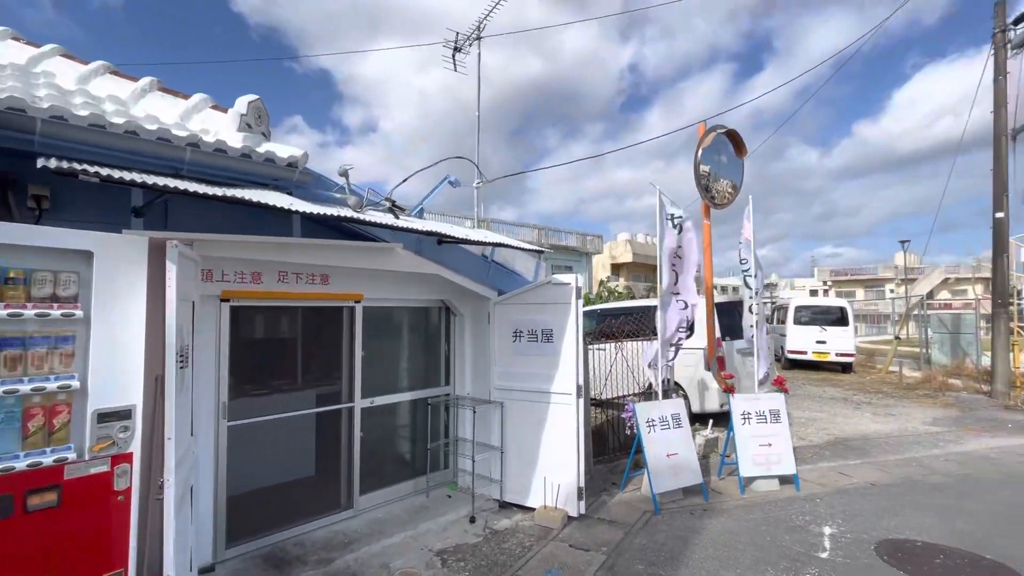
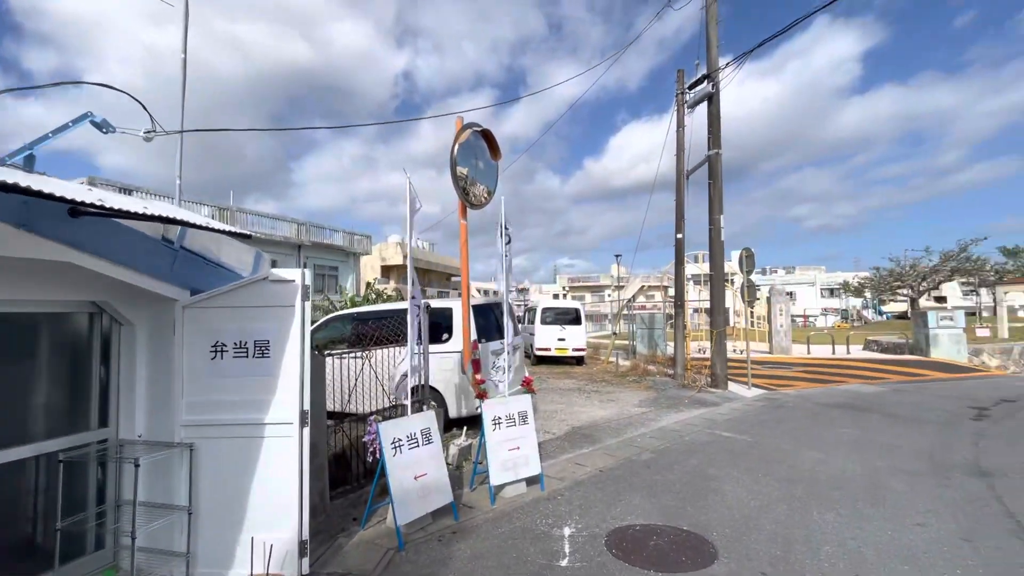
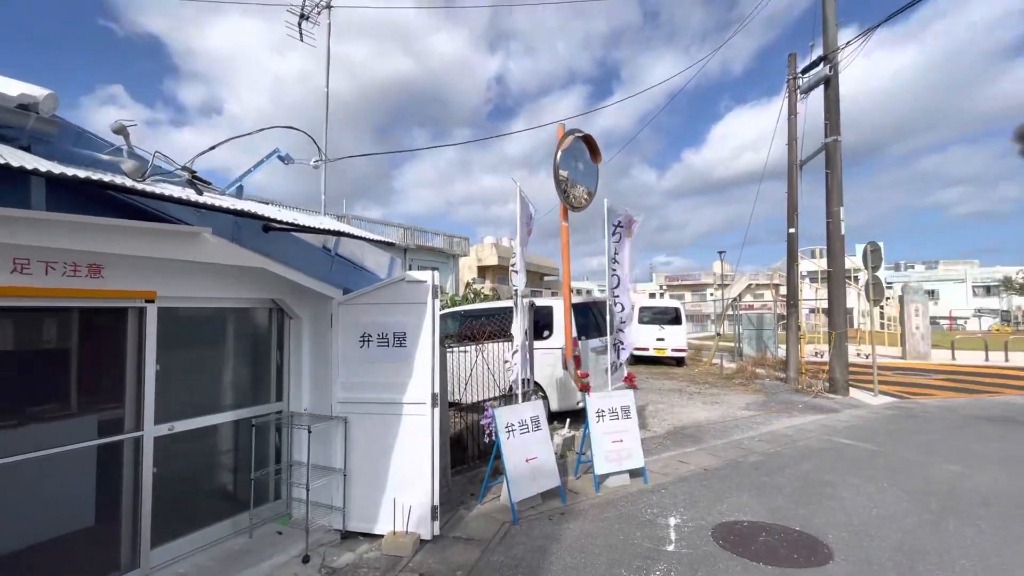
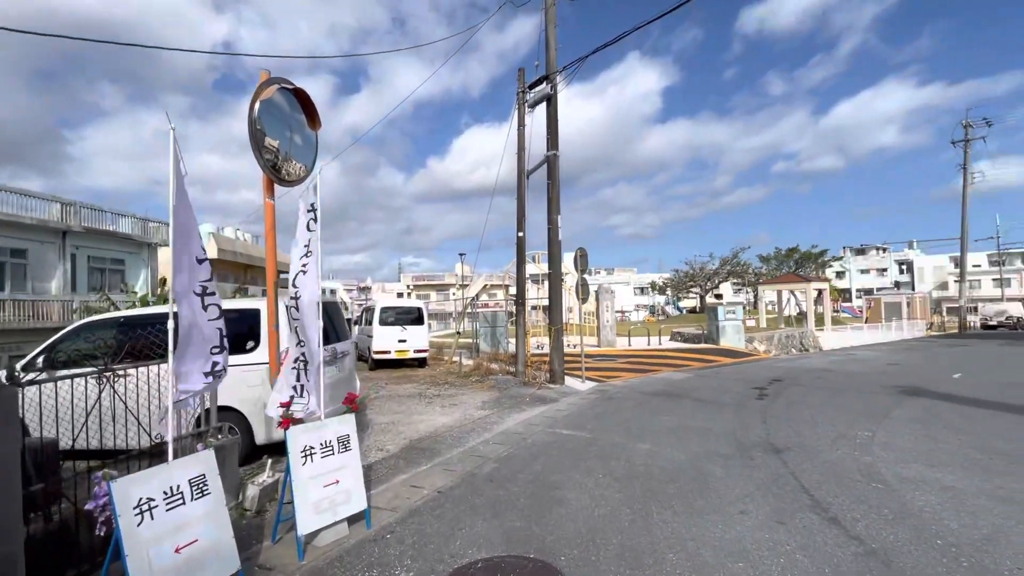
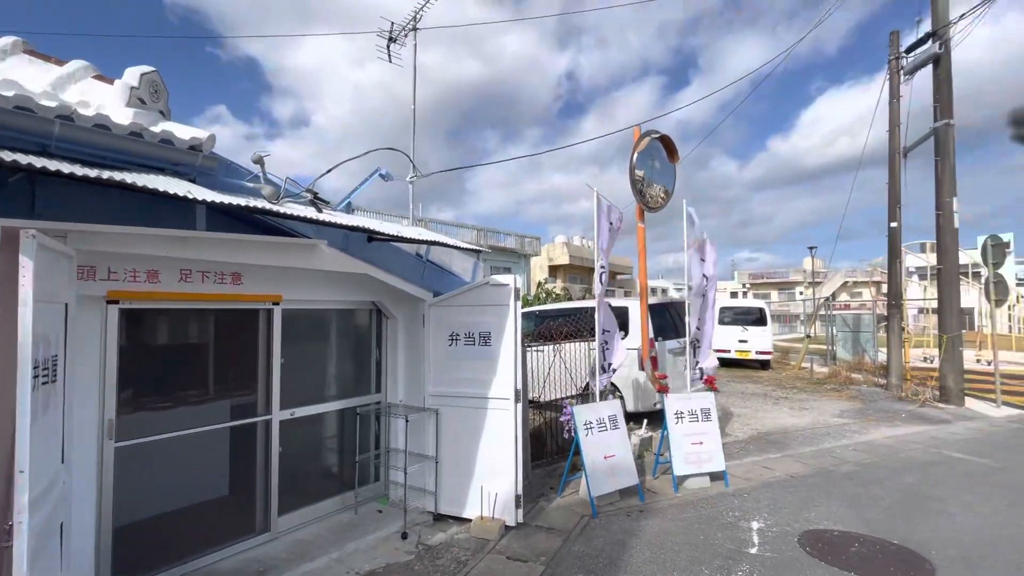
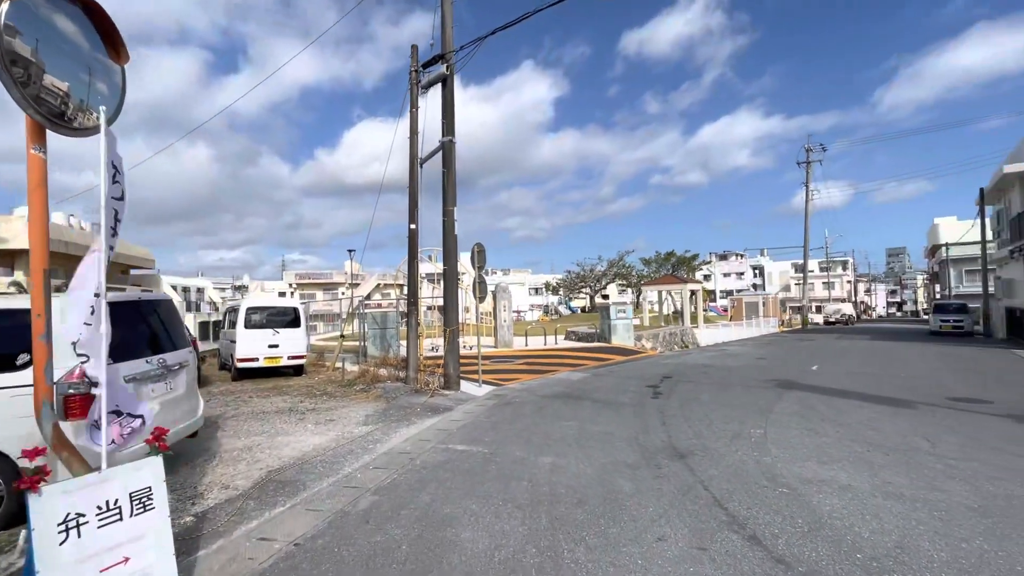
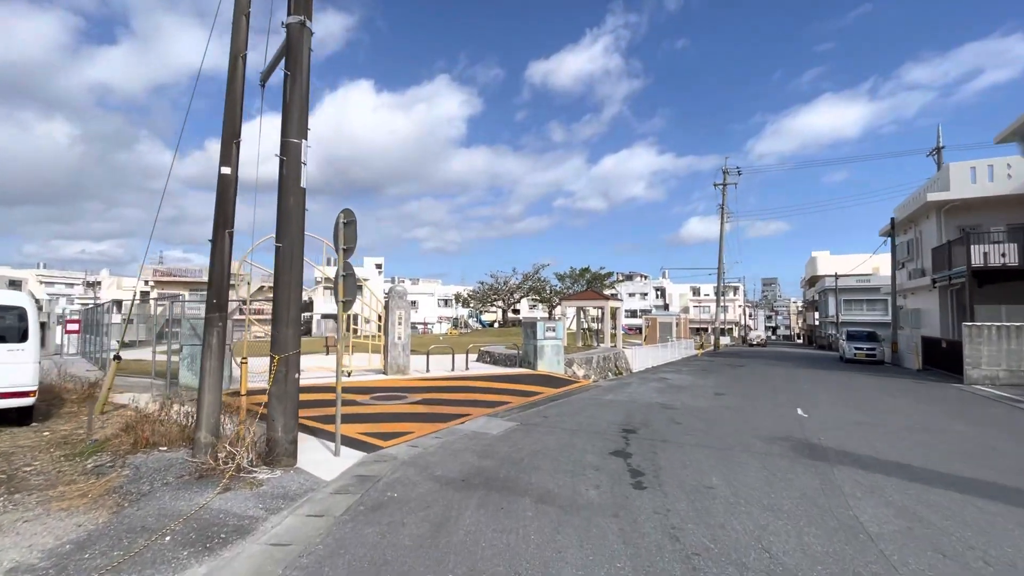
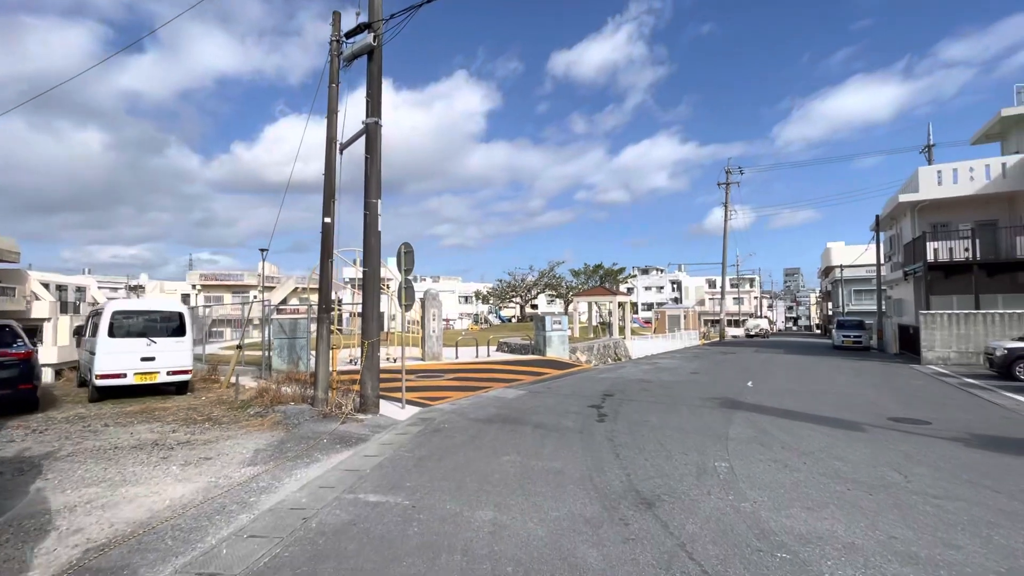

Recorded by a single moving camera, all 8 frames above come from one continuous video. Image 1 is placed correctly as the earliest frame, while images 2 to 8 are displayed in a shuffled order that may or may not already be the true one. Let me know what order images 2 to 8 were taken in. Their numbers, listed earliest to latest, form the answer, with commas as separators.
5, 3, 2, 4, 6, 8, 7
